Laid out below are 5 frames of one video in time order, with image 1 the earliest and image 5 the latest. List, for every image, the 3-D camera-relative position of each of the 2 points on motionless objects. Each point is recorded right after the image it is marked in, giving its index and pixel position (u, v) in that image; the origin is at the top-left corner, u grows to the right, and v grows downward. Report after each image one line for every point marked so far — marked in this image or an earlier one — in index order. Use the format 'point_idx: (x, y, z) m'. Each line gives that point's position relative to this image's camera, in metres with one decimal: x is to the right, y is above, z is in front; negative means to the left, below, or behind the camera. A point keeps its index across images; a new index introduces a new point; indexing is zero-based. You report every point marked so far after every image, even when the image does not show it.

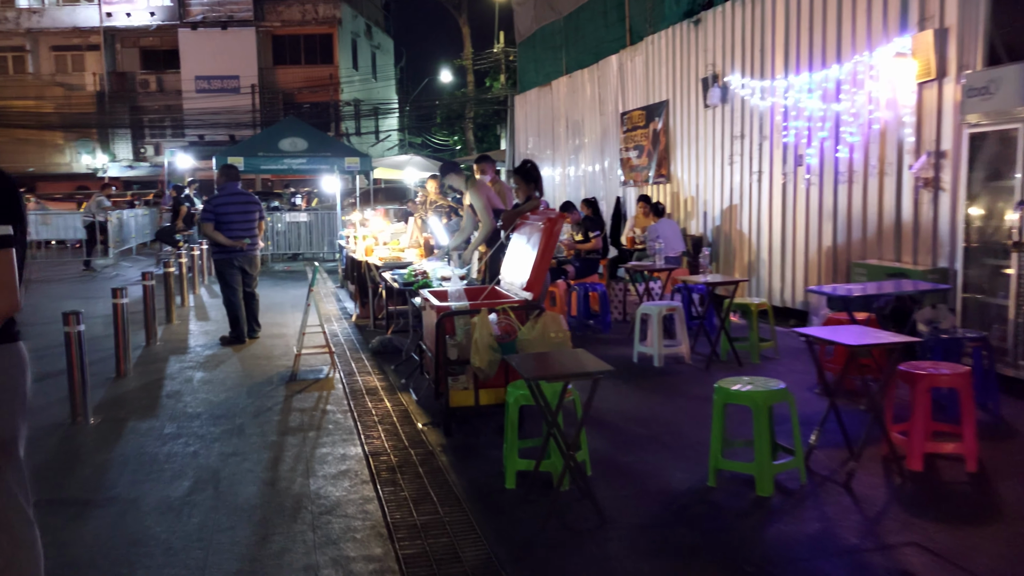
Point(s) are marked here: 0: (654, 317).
0: (+1.2, -0.2, +7.2) m
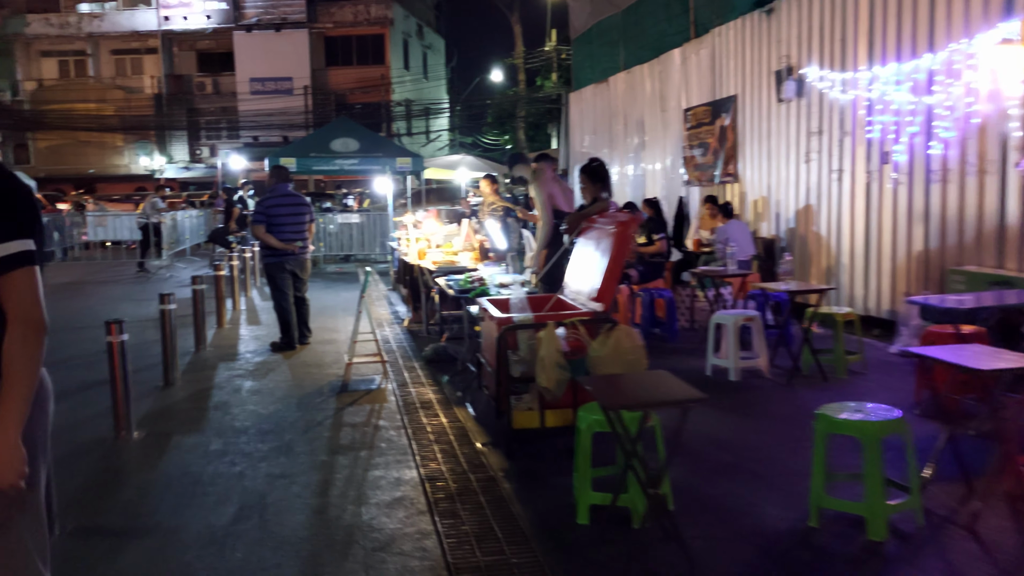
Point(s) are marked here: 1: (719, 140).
0: (+1.7, -0.3, +6.7) m
1: (+2.8, +2.0, +11.2) m
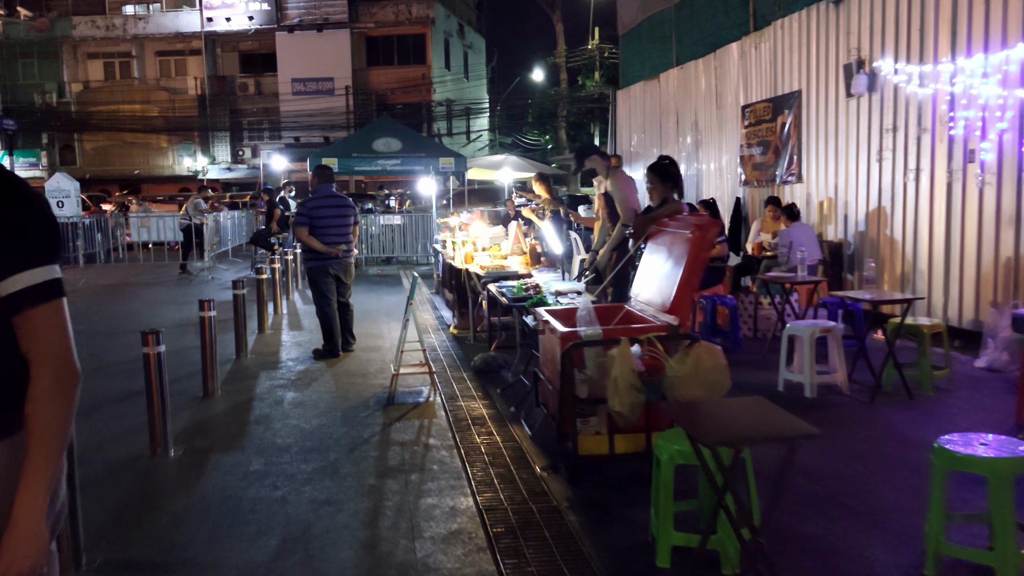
0: (+2.2, -0.4, +6.2) m
1: (+3.4, +1.9, +10.7) m
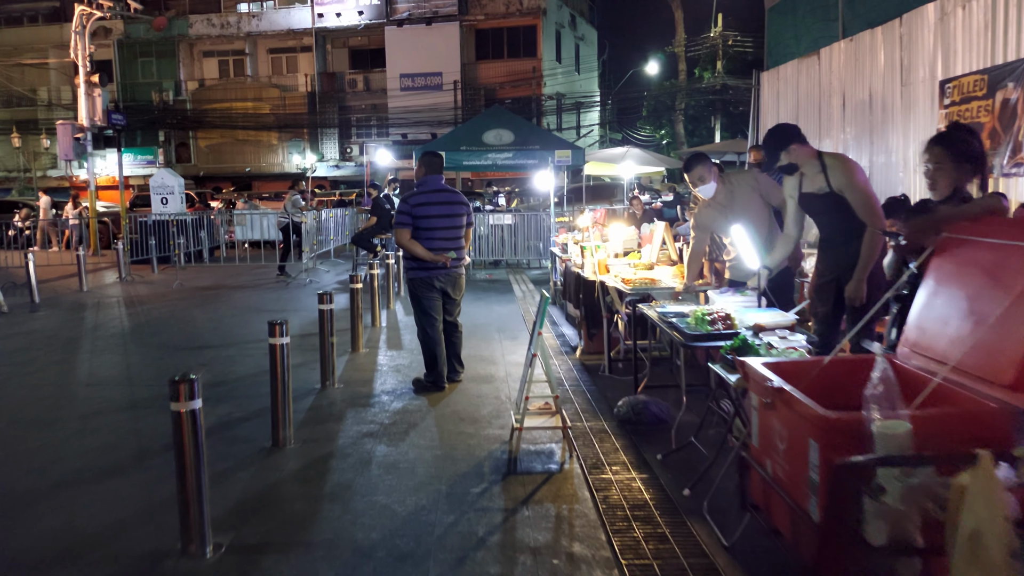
0: (+3.1, -0.6, +4.1) m
1: (+4.9, +1.7, +8.4) m
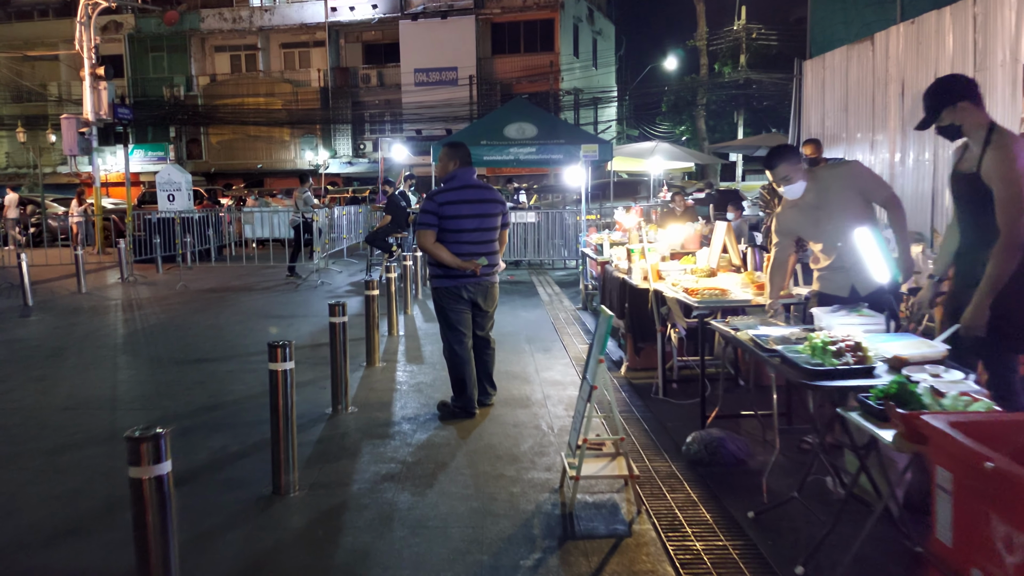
0: (+3.3, -0.7, +3.1) m
1: (+5.2, +1.6, +7.4) m
